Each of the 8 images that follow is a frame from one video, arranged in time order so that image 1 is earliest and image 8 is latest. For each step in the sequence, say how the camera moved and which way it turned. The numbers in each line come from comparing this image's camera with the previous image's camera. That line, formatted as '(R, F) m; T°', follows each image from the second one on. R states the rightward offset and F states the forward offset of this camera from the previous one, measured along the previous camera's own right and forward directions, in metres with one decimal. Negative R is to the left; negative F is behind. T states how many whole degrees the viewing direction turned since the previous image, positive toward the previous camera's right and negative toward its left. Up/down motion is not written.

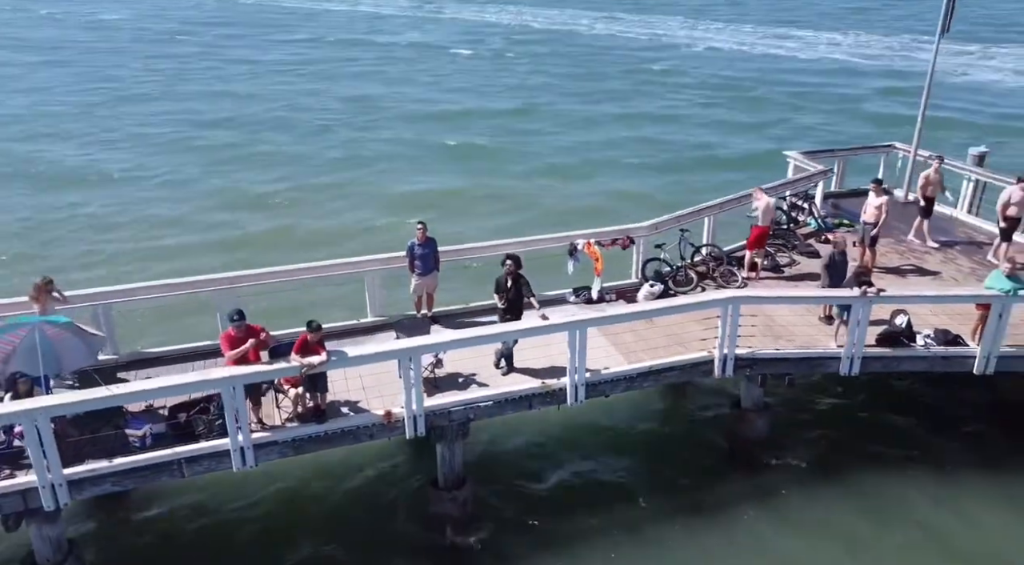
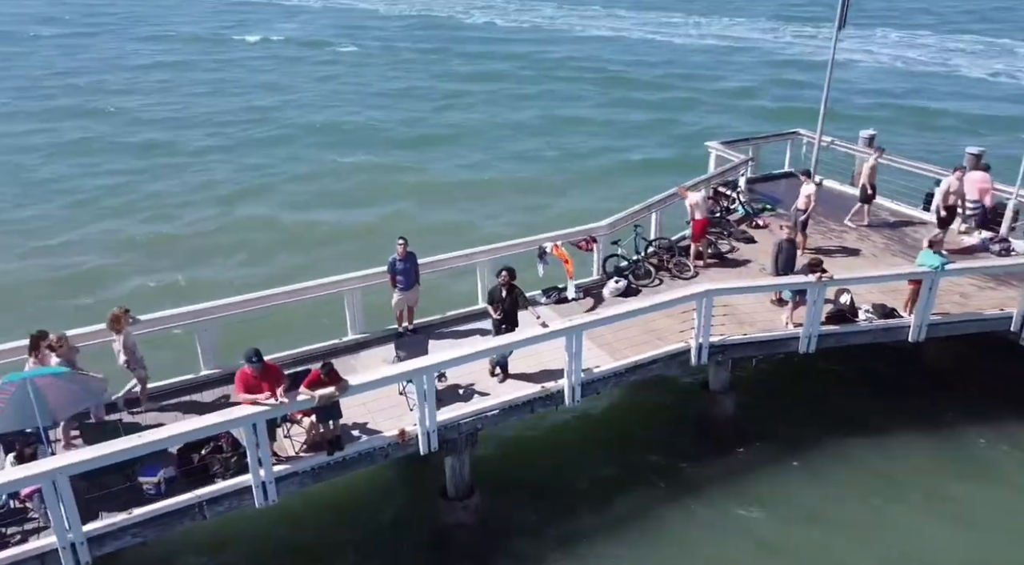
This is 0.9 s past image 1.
(-2.1, -0.3) m; +9°
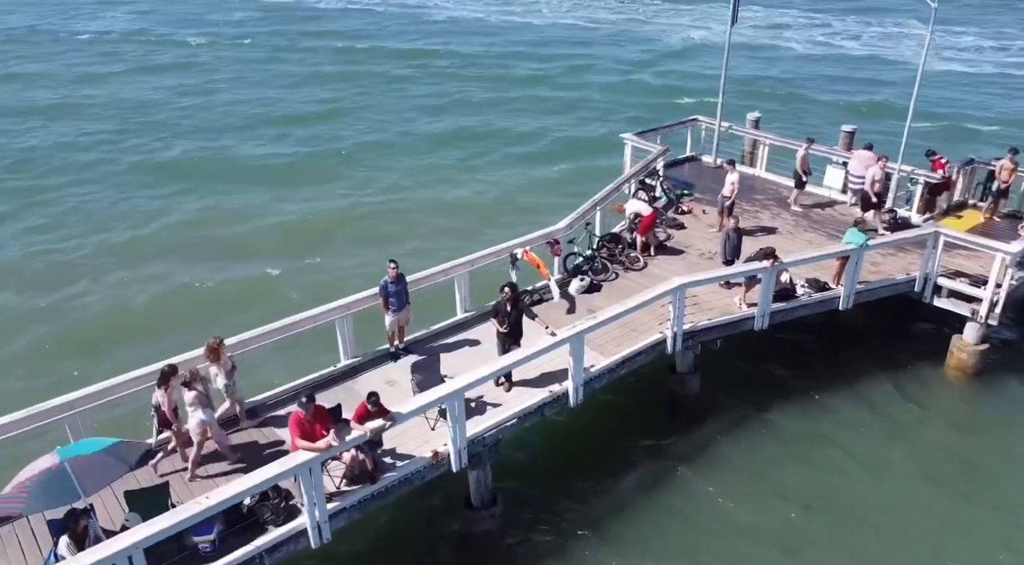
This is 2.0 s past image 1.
(-2.9, -0.3) m; +11°
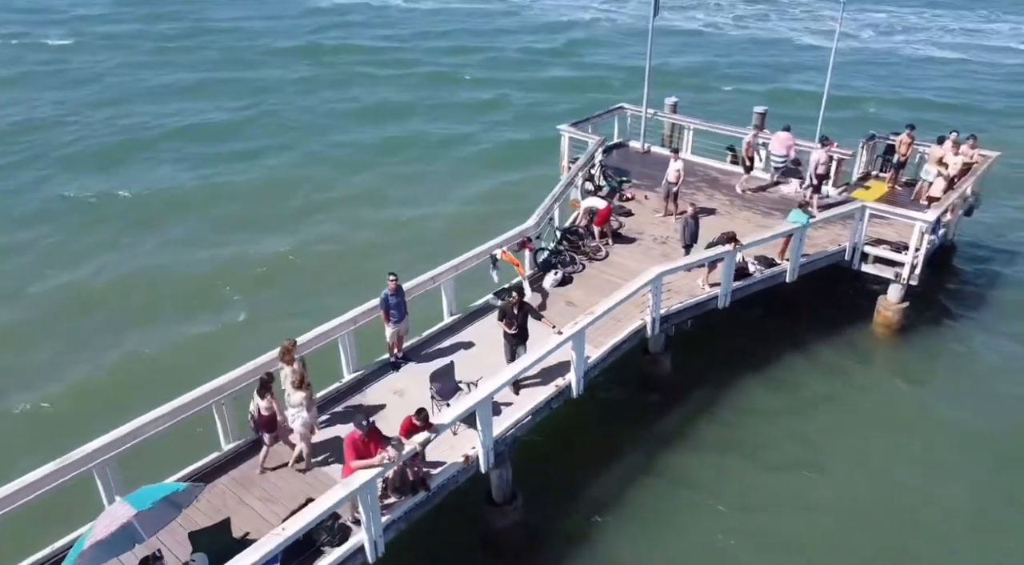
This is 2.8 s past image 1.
(-2.4, -0.4) m; +9°
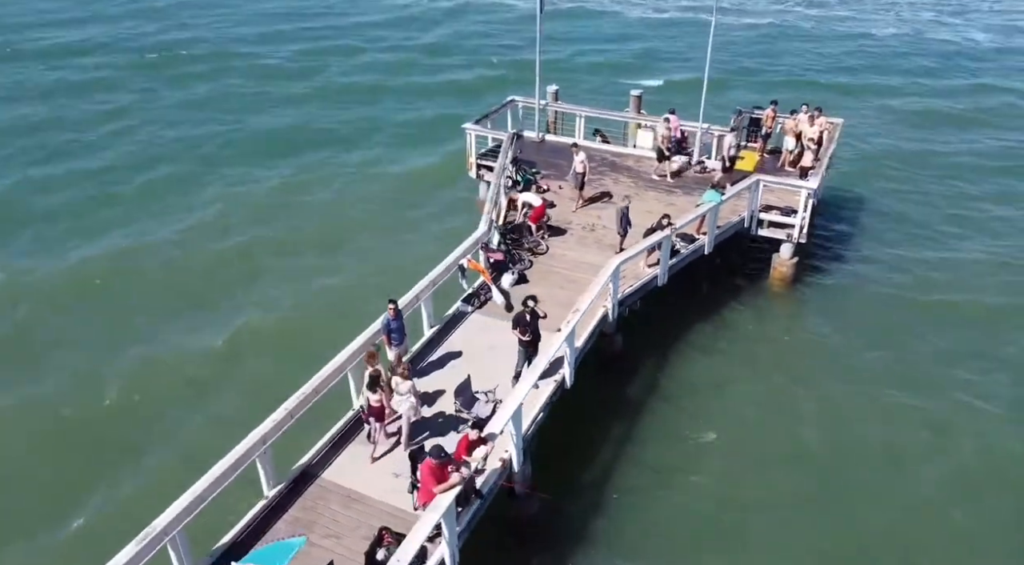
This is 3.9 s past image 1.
(-3.5, -0.7) m; +13°
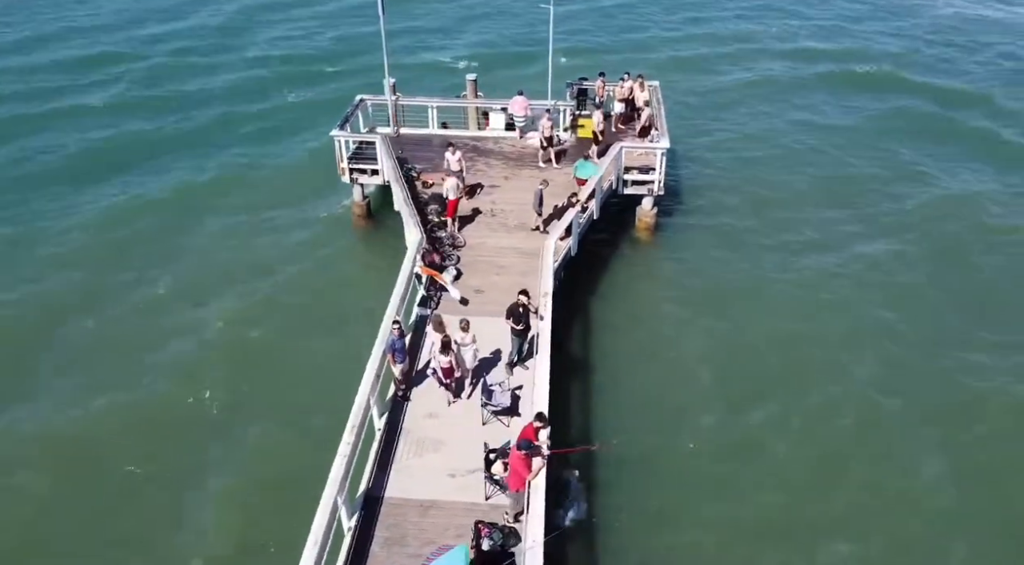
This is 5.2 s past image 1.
(-5.1, -1.0) m; +18°
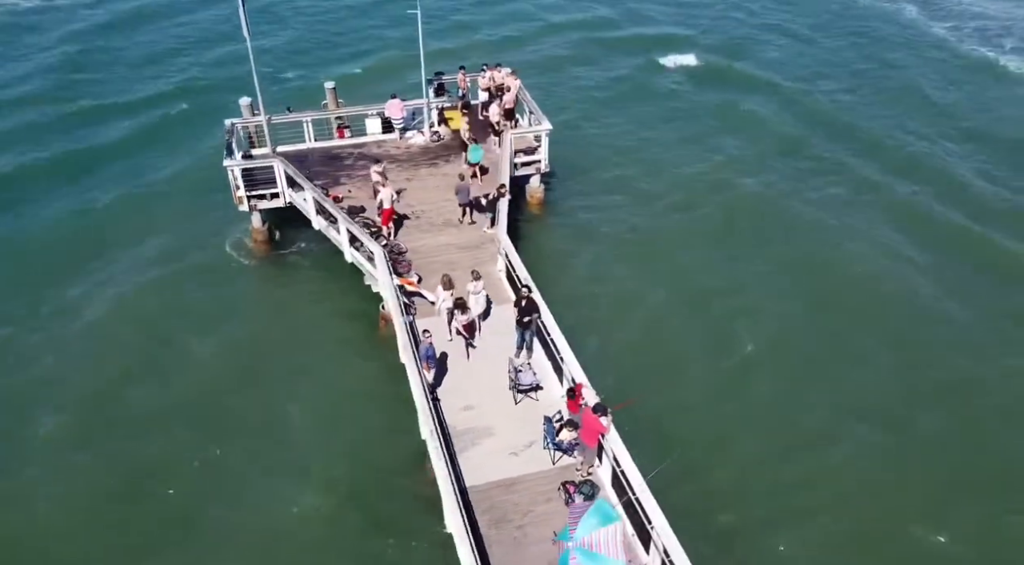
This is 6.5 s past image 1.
(-5.7, -1.1) m; +17°
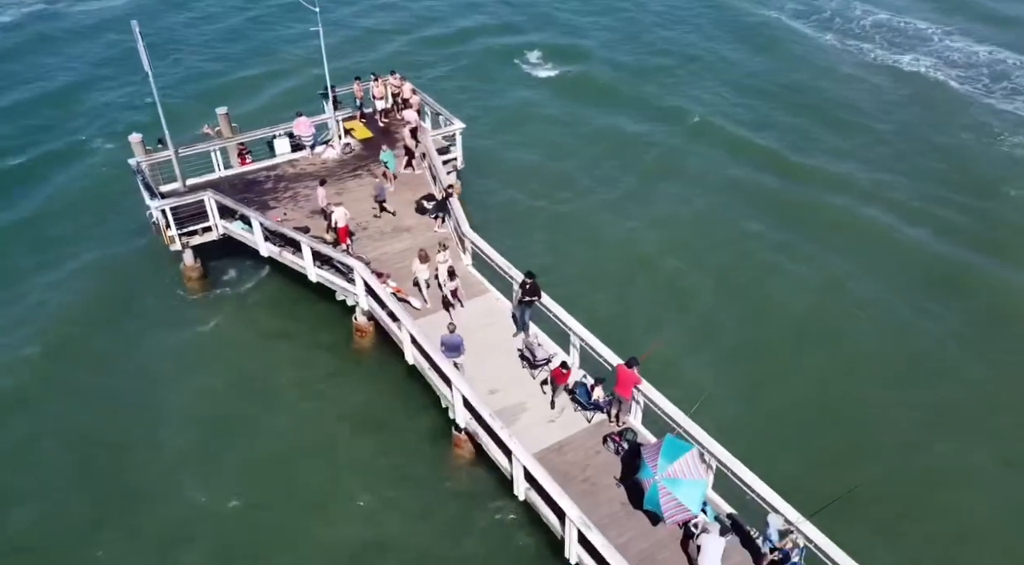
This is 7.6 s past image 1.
(-5.1, -1.2) m; +14°
